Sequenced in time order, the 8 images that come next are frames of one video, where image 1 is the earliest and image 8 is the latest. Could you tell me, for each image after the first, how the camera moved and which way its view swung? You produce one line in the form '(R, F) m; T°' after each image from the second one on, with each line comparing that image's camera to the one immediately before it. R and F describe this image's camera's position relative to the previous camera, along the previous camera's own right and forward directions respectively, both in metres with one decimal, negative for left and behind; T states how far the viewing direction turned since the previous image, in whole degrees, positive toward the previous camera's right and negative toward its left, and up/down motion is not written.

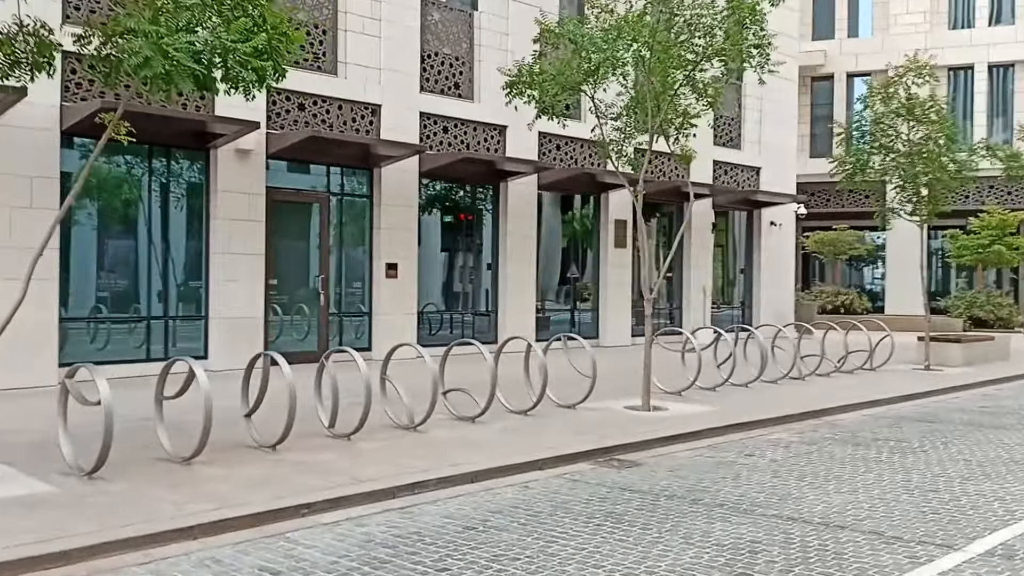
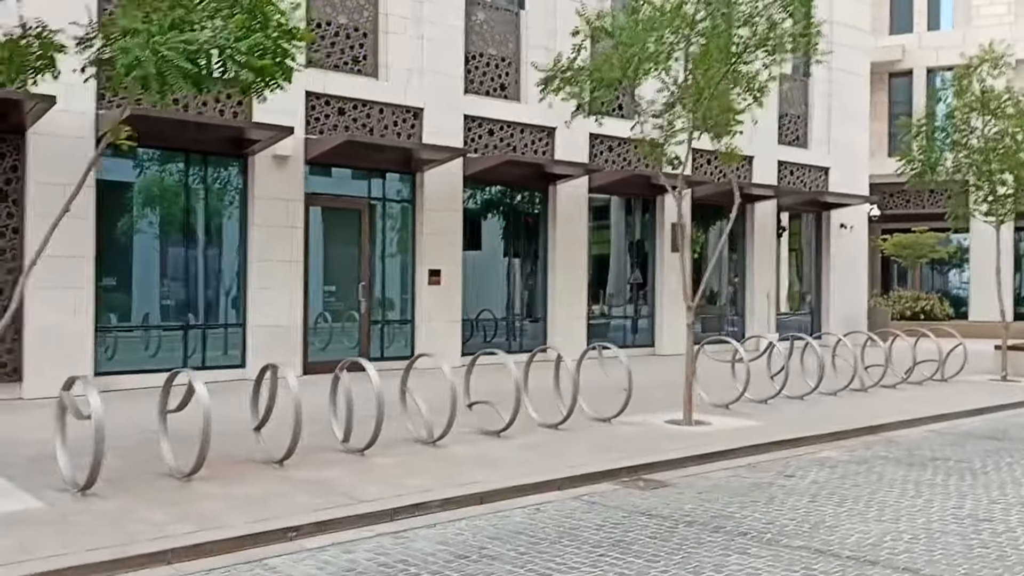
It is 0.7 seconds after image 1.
(+0.5, +0.5) m; -5°
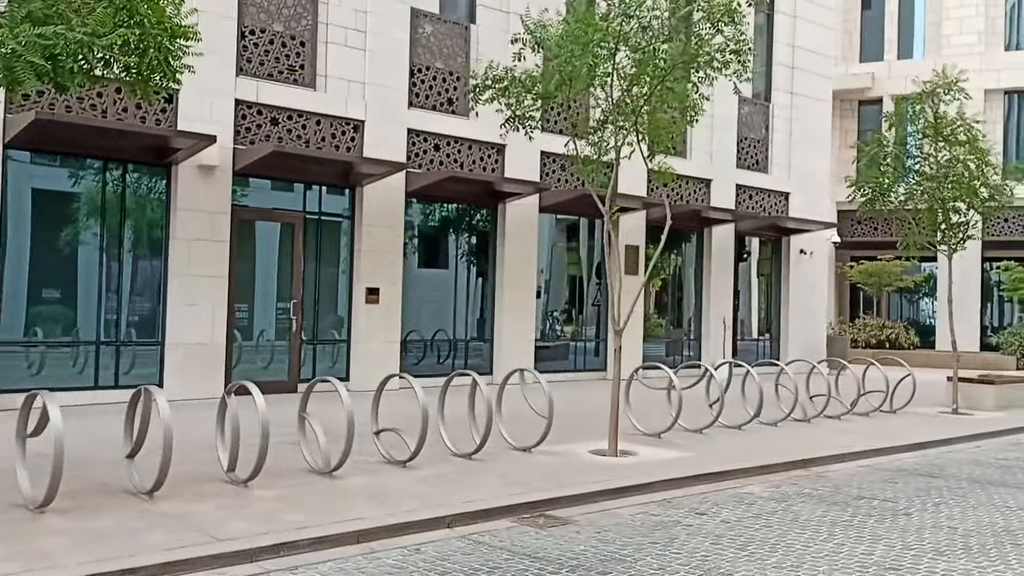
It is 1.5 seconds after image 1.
(+0.7, +0.5) m; +1°
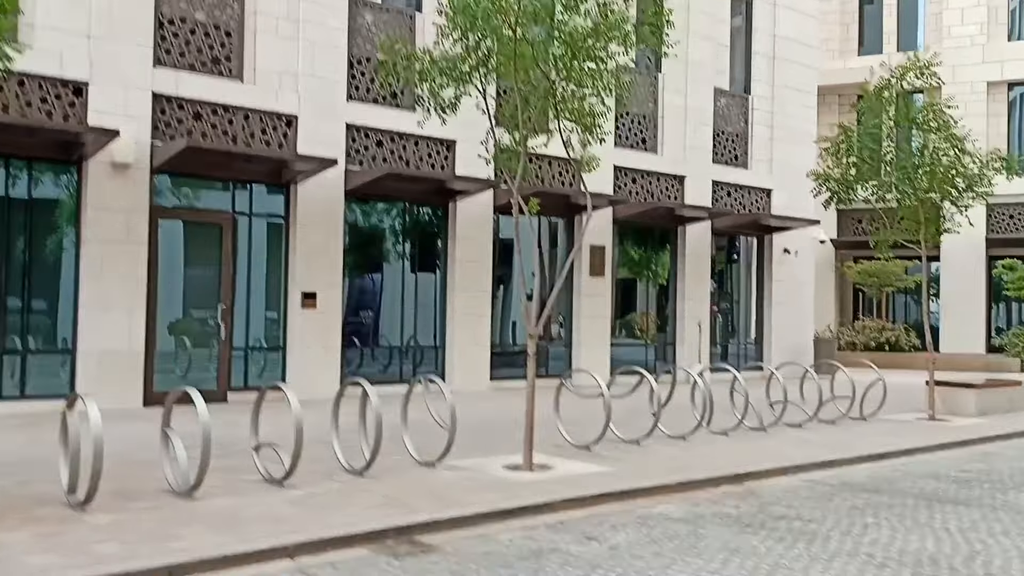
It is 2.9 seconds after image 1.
(+1.2, +0.9) m; -1°
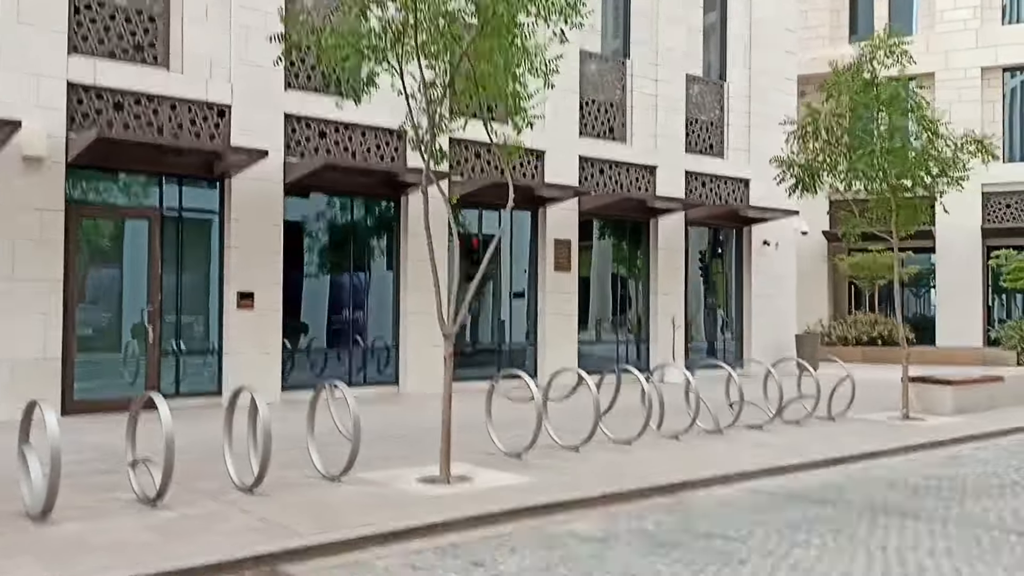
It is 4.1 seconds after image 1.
(+0.9, +0.8) m; 0°
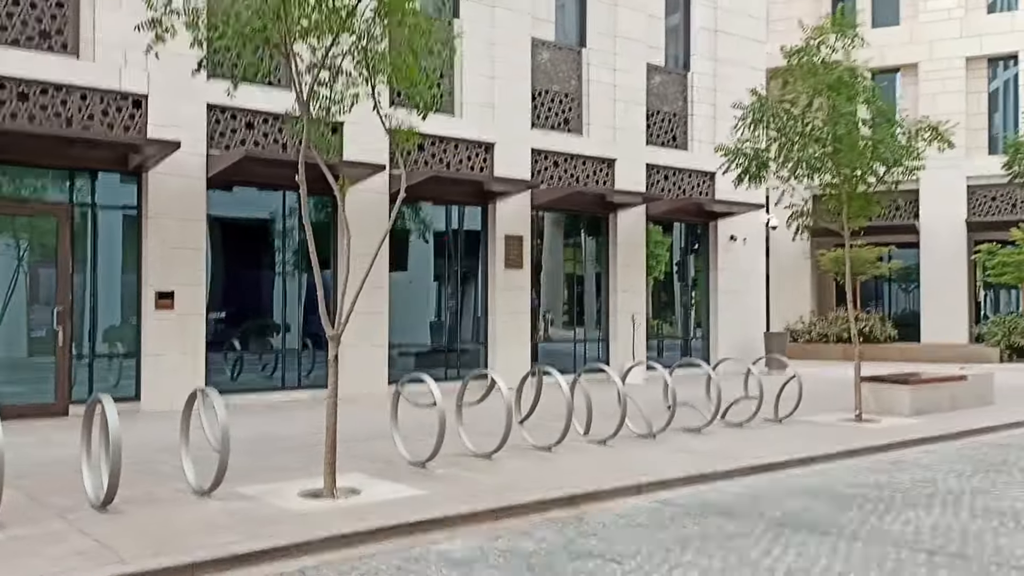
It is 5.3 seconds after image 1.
(+1.0, +0.7) m; 0°
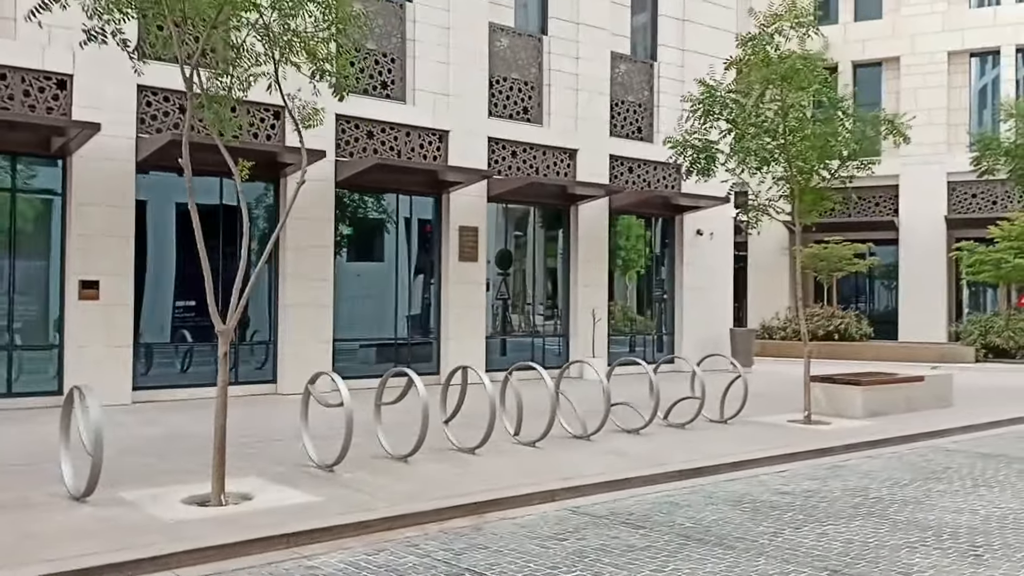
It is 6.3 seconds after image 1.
(+0.7, +0.5) m; 0°
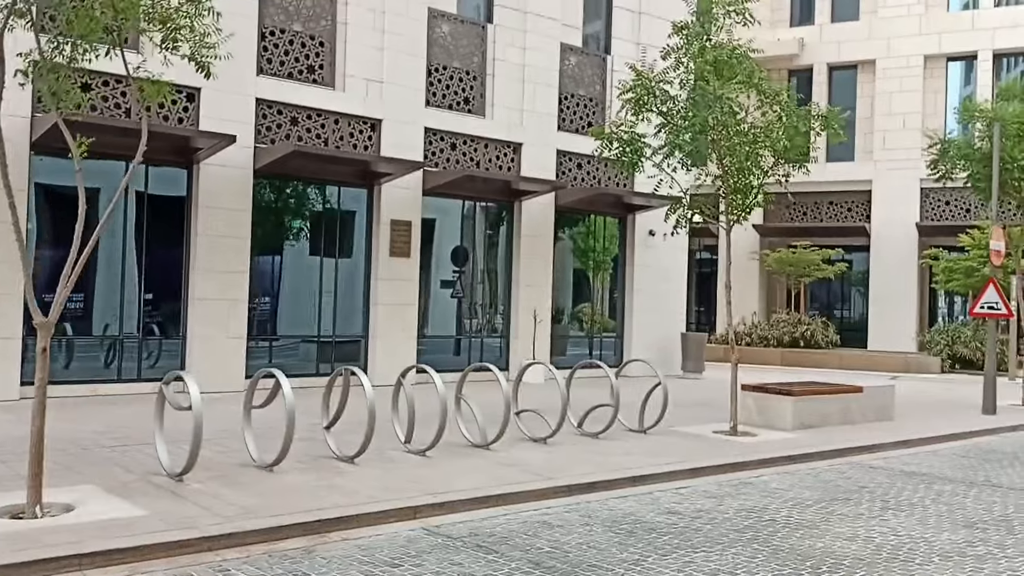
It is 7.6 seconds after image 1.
(+1.0, +0.7) m; 0°
